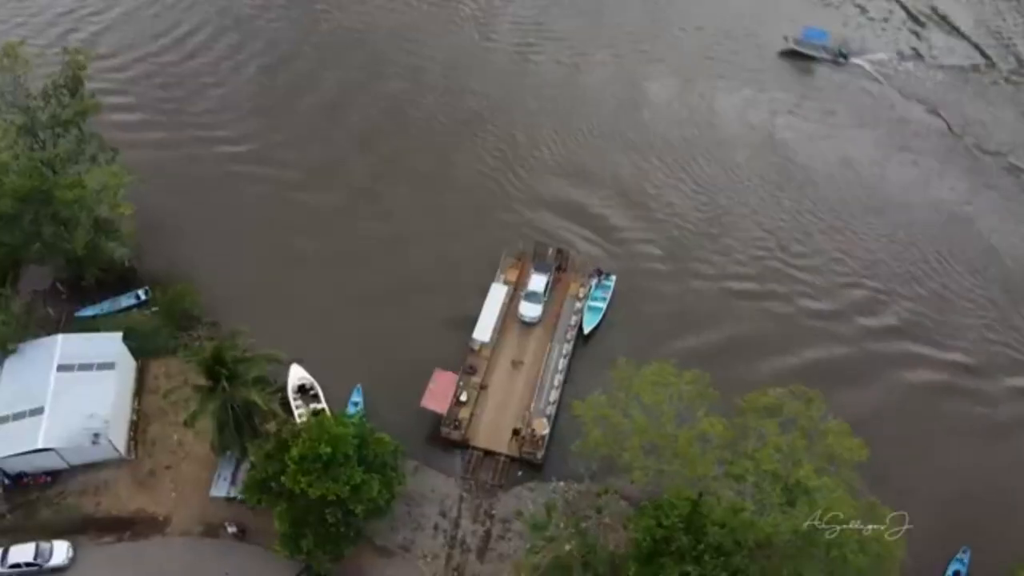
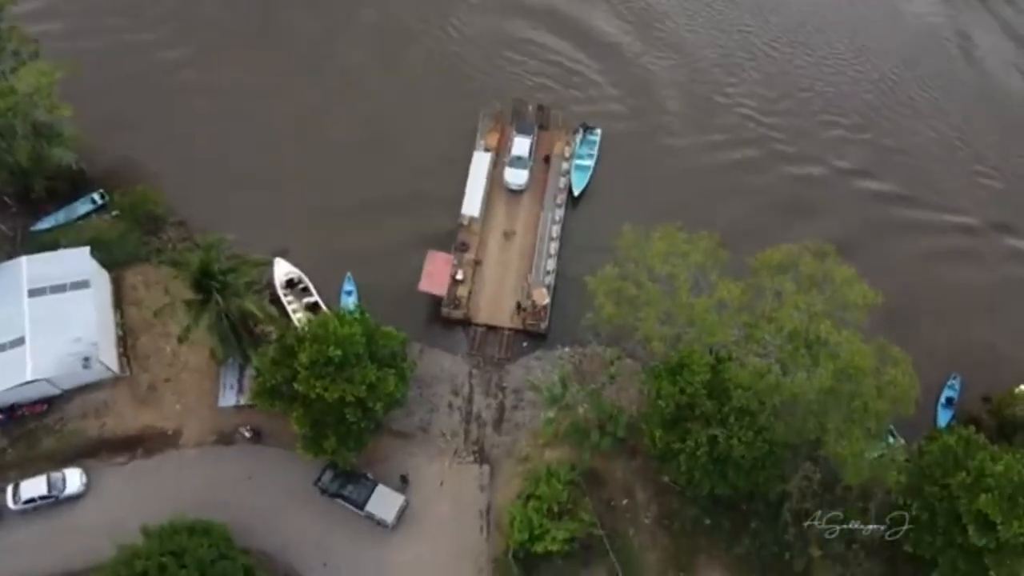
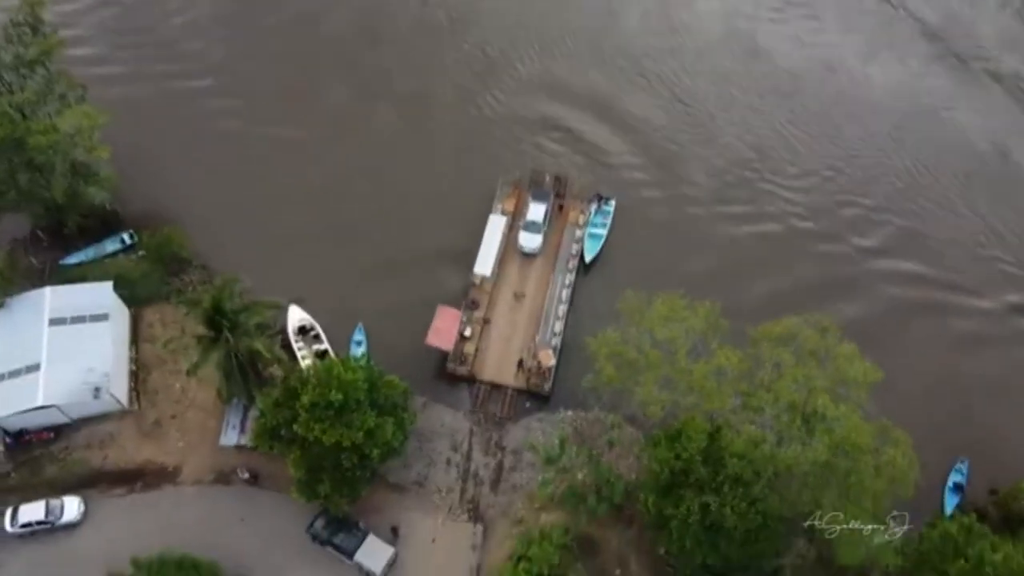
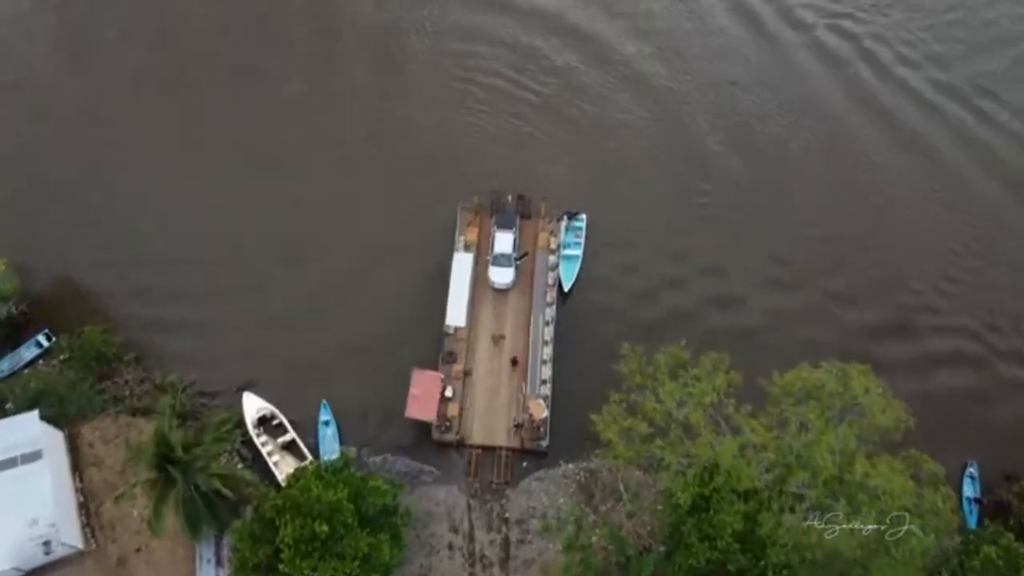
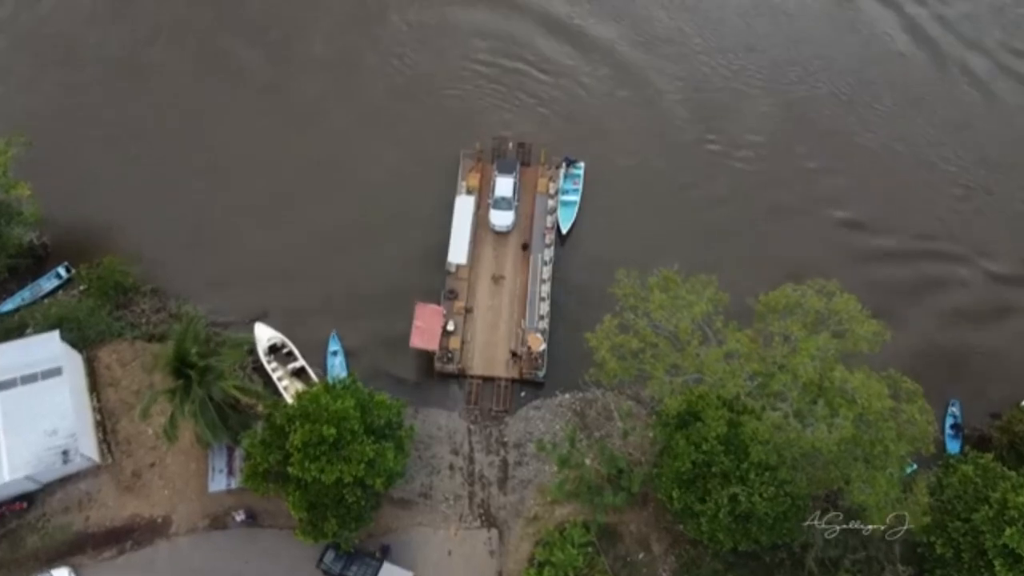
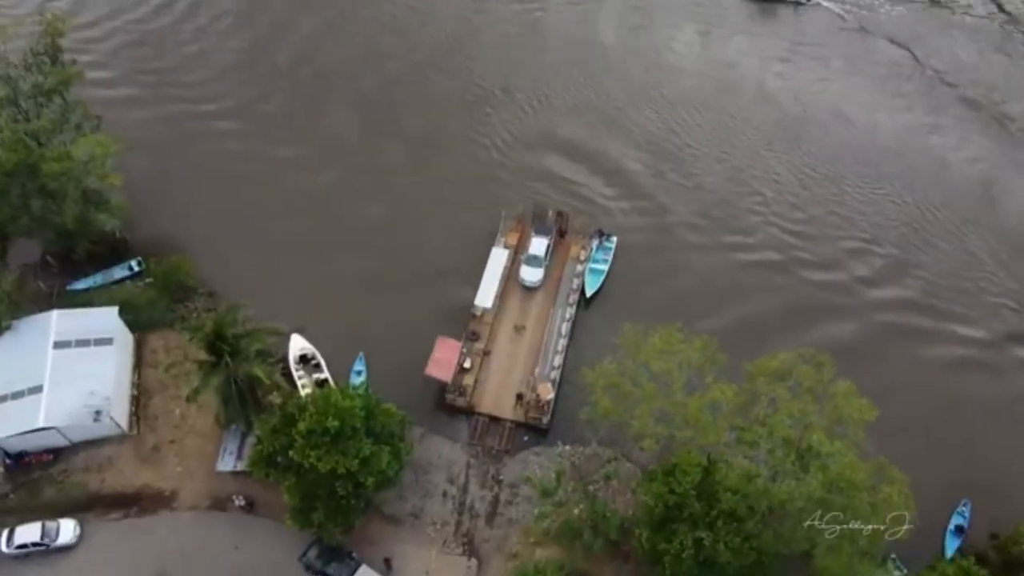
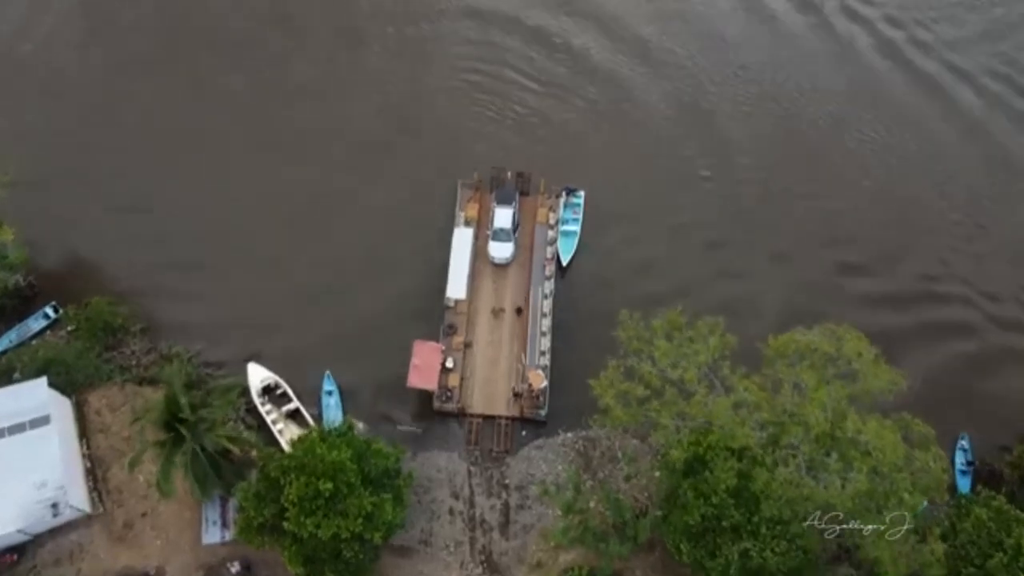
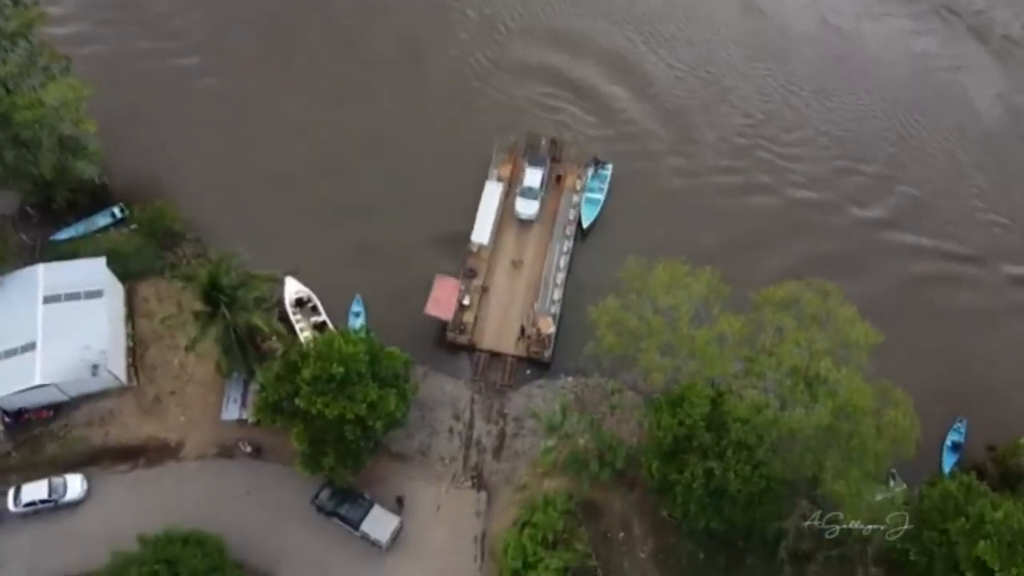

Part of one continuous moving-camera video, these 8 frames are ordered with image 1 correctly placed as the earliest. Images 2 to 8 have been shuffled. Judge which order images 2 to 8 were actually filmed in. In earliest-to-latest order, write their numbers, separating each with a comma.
6, 3, 8, 2, 5, 7, 4
